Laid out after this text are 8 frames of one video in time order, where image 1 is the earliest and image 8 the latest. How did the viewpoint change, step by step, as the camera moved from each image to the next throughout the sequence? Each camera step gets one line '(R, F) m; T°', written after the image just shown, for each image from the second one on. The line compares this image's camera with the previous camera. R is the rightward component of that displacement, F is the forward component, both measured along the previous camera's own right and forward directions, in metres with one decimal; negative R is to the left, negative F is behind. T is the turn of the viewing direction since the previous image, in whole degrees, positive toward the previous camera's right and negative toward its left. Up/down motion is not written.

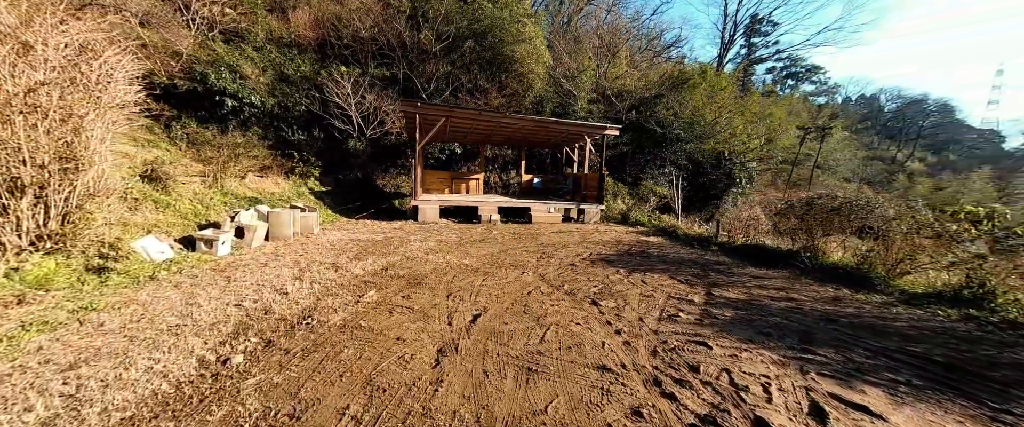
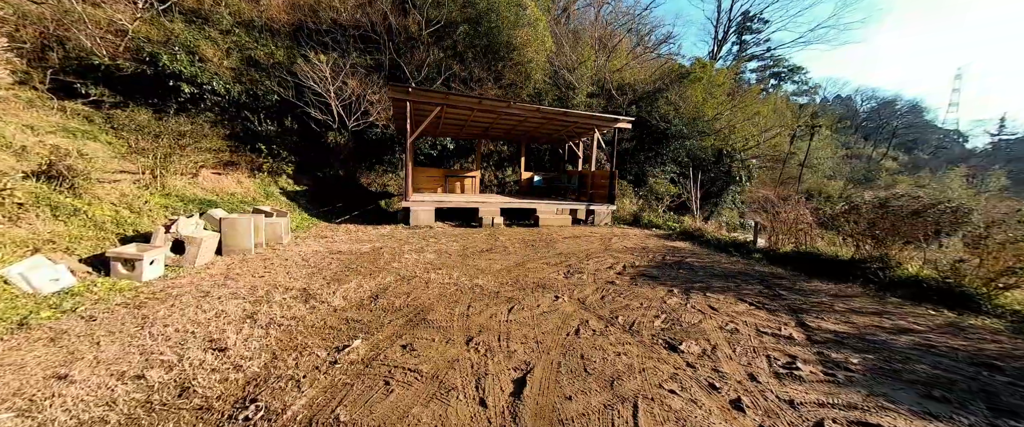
(-0.4, +1.0) m; +2°
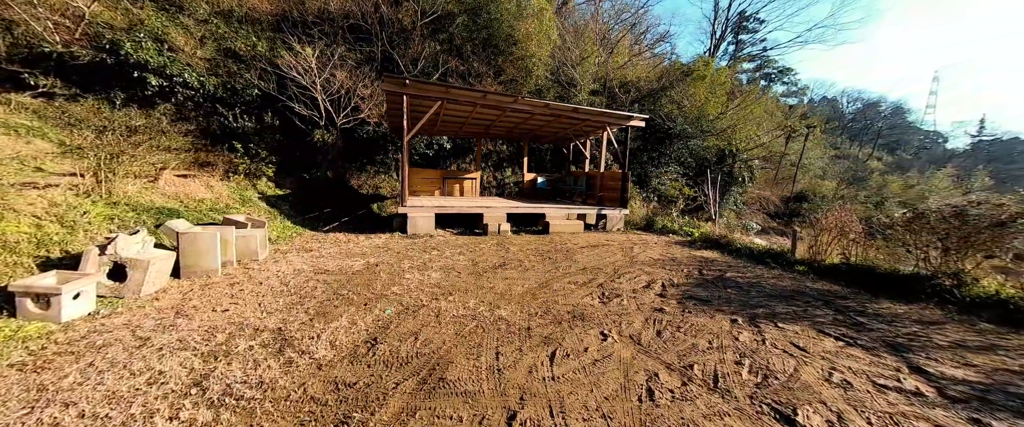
(-0.3, +0.7) m; +1°
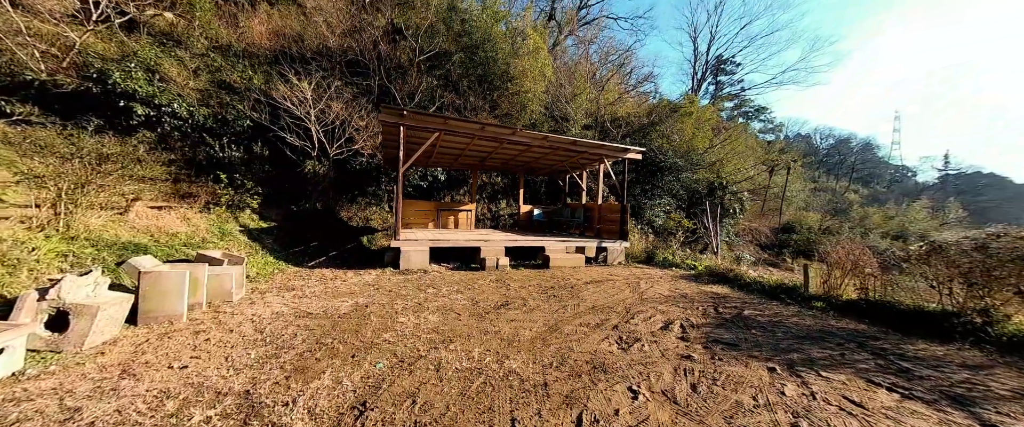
(-0.2, +0.3) m; +2°
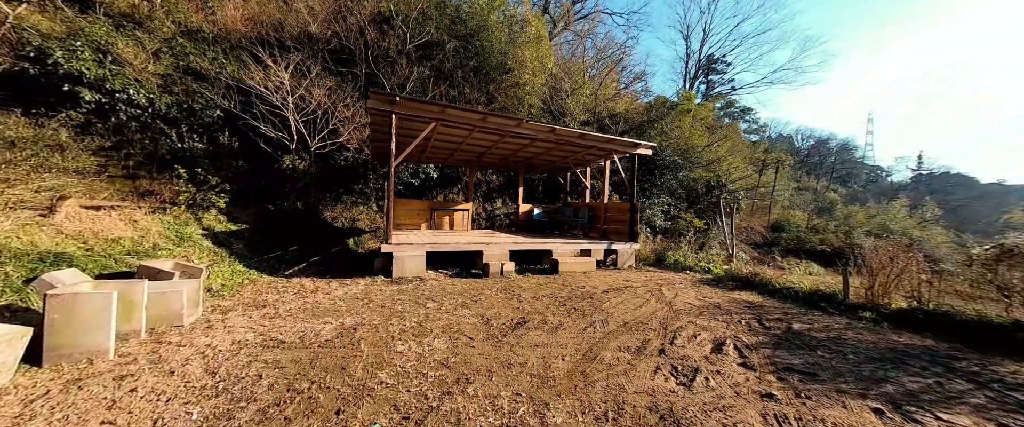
(-0.3, +0.7) m; +2°
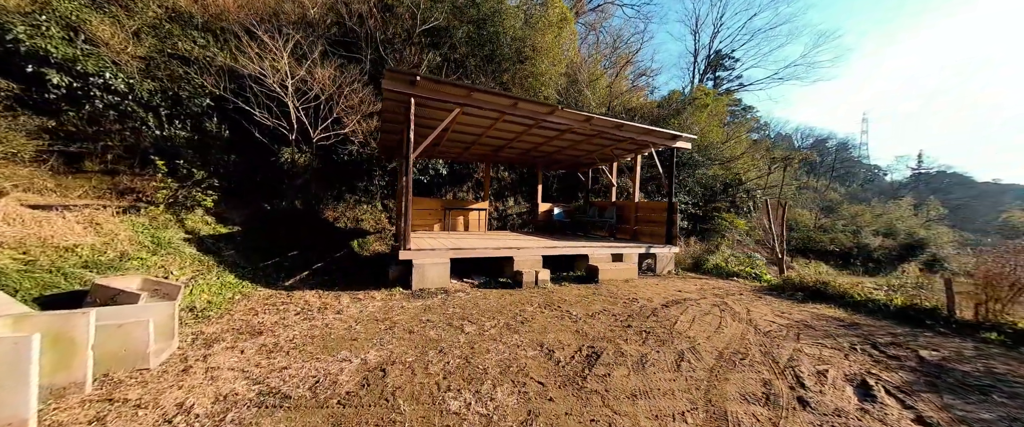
(-0.6, +0.8) m; +1°
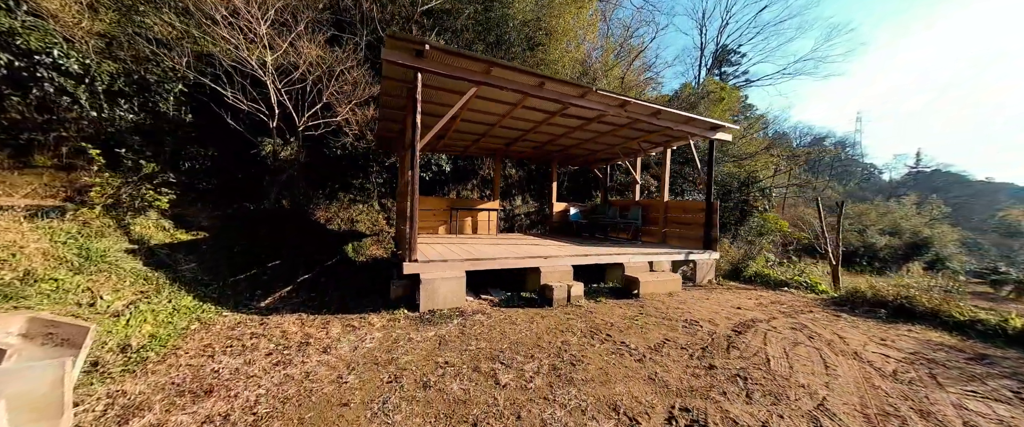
(-0.4, +0.9) m; +1°
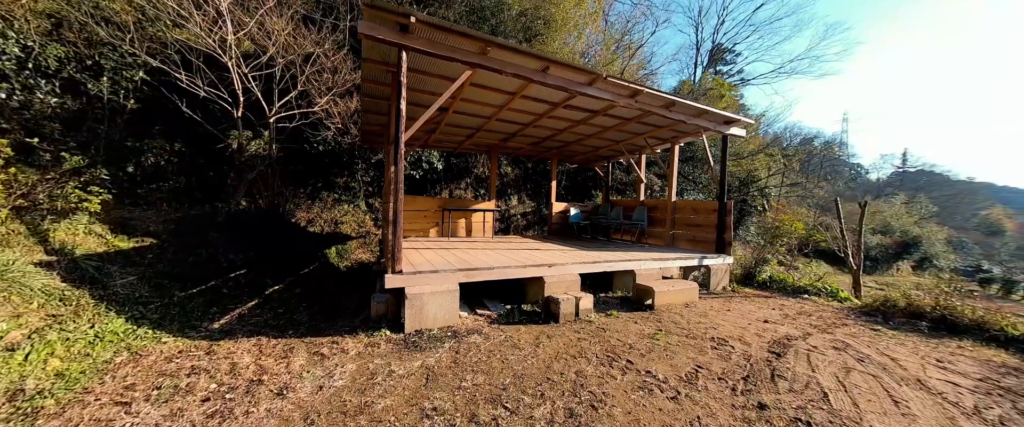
(-0.1, +0.5) m; +1°
